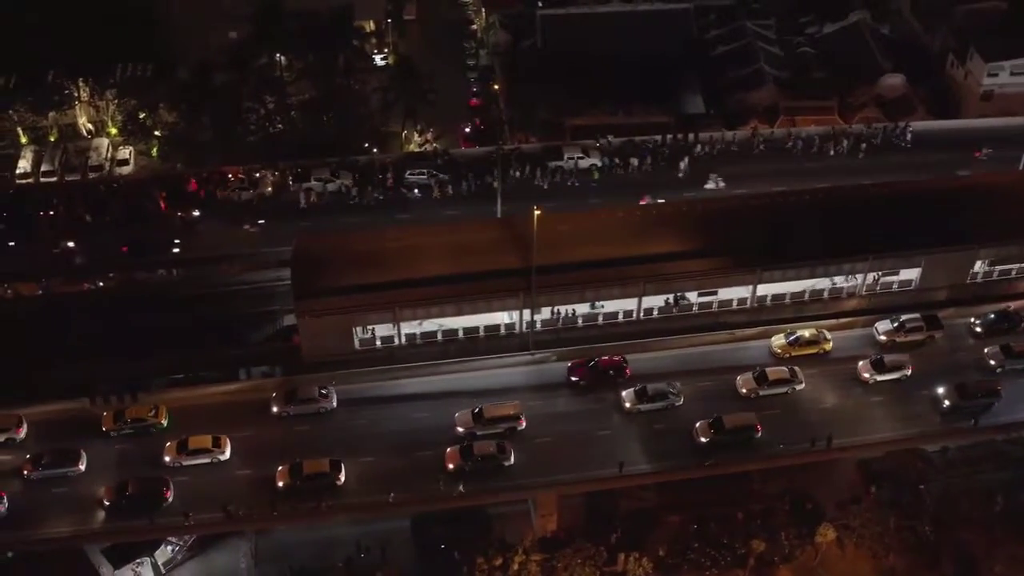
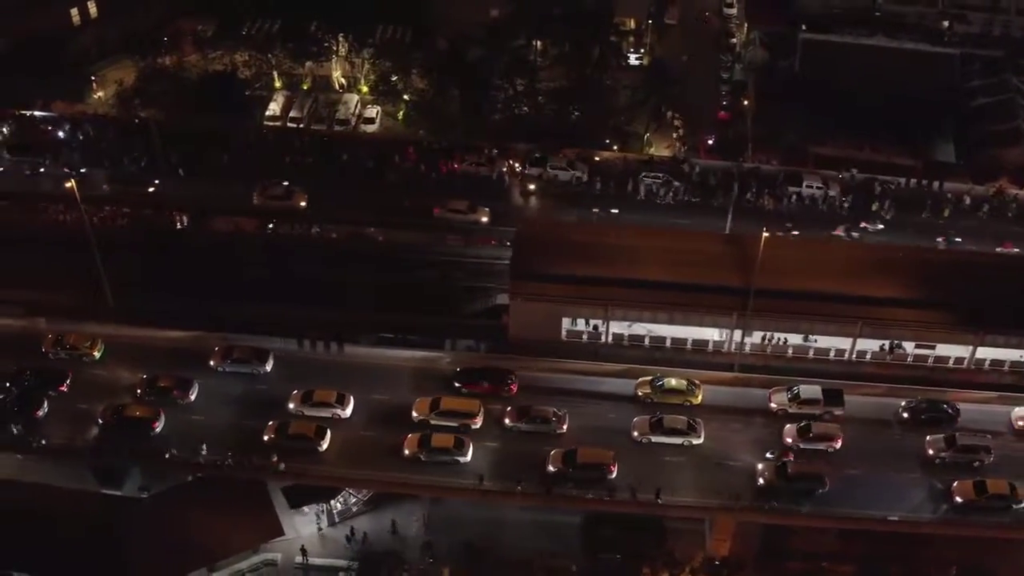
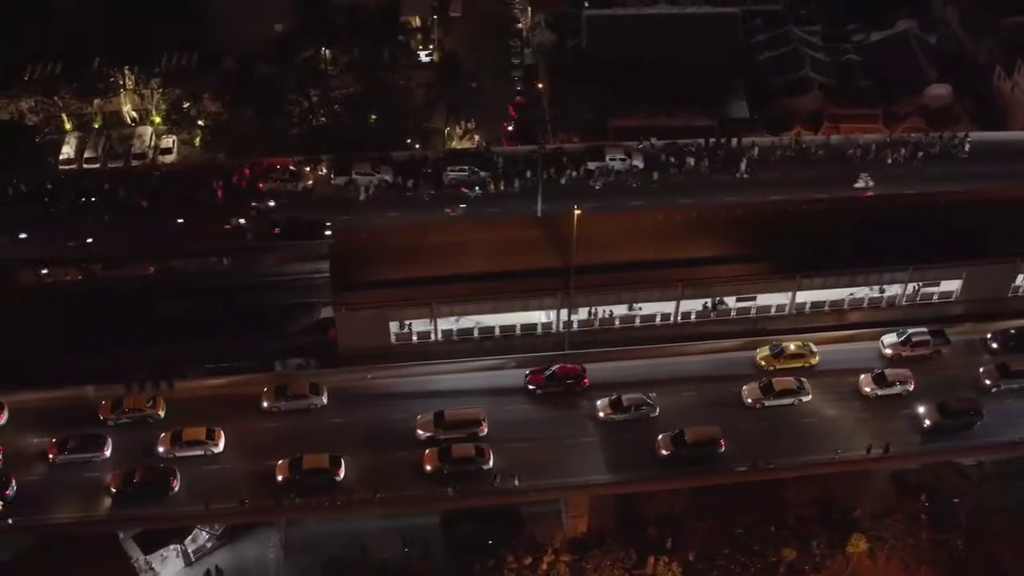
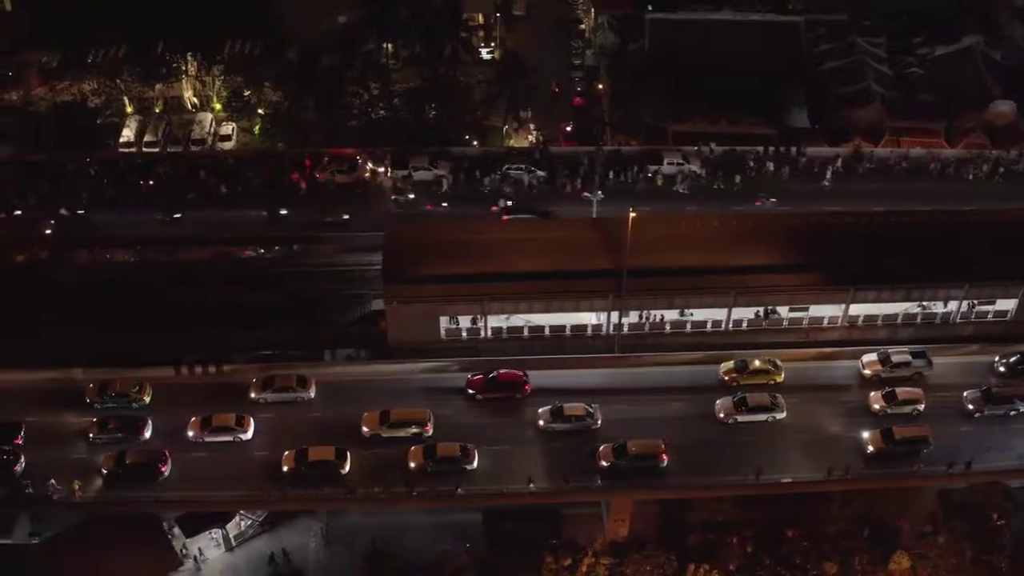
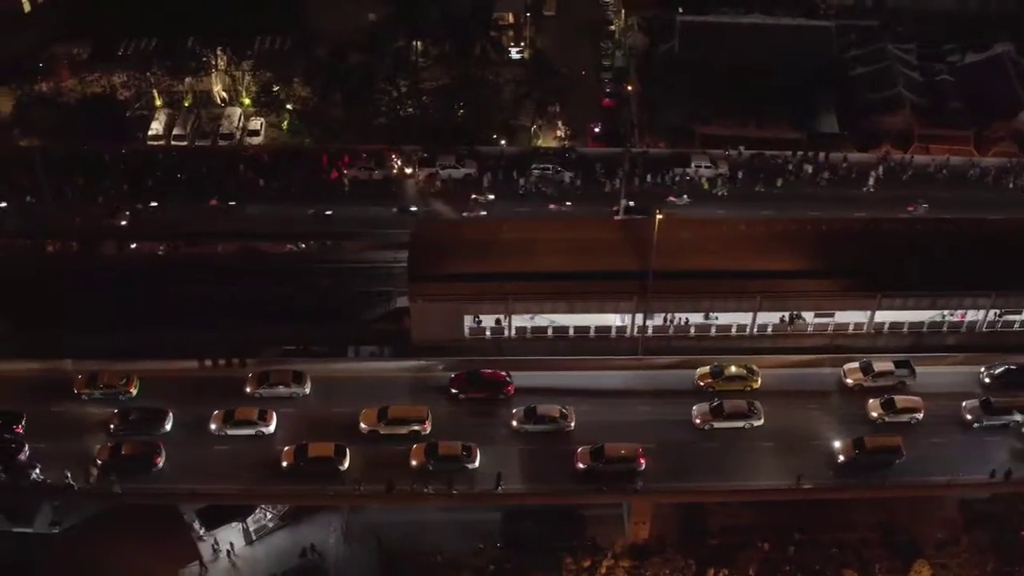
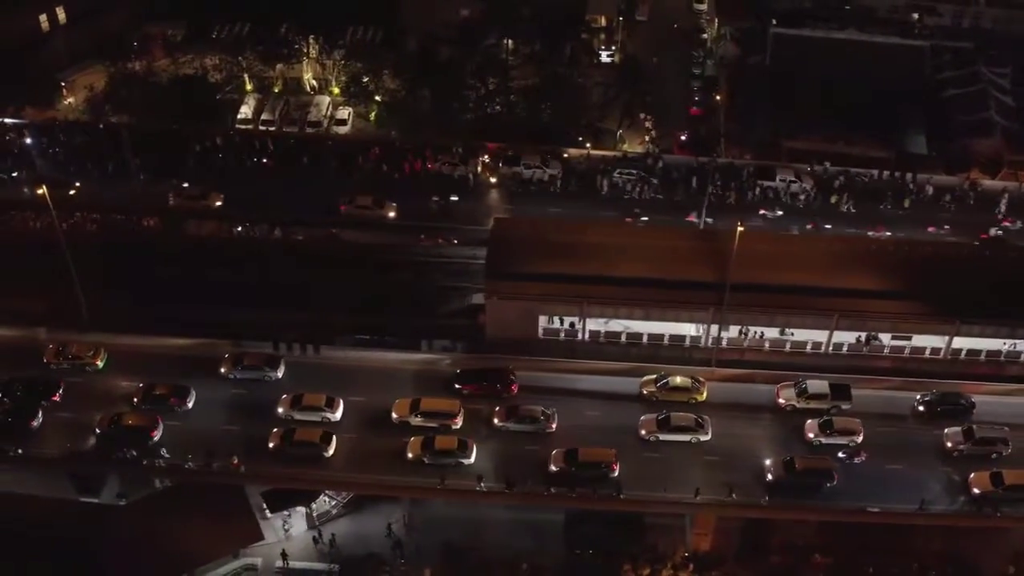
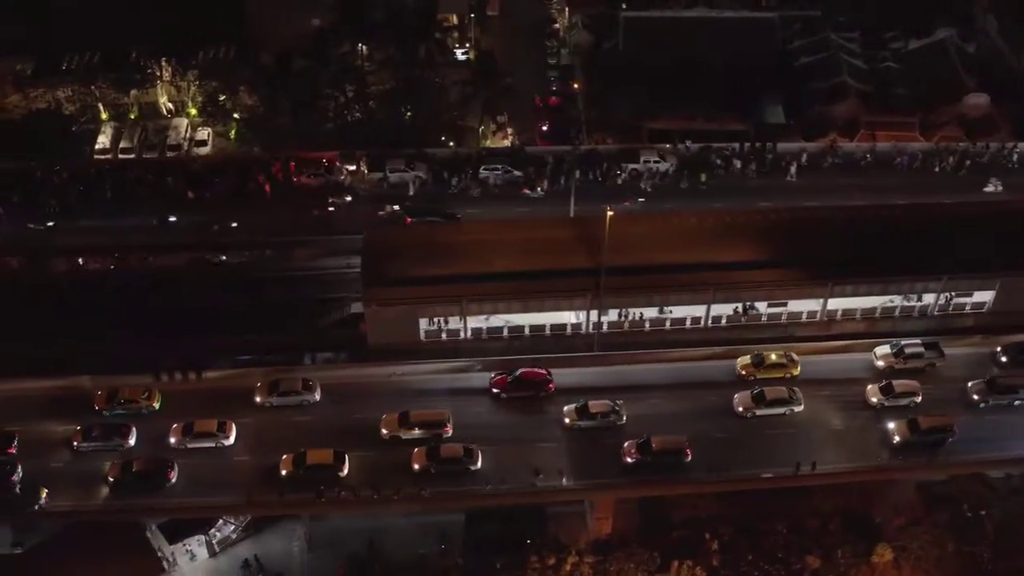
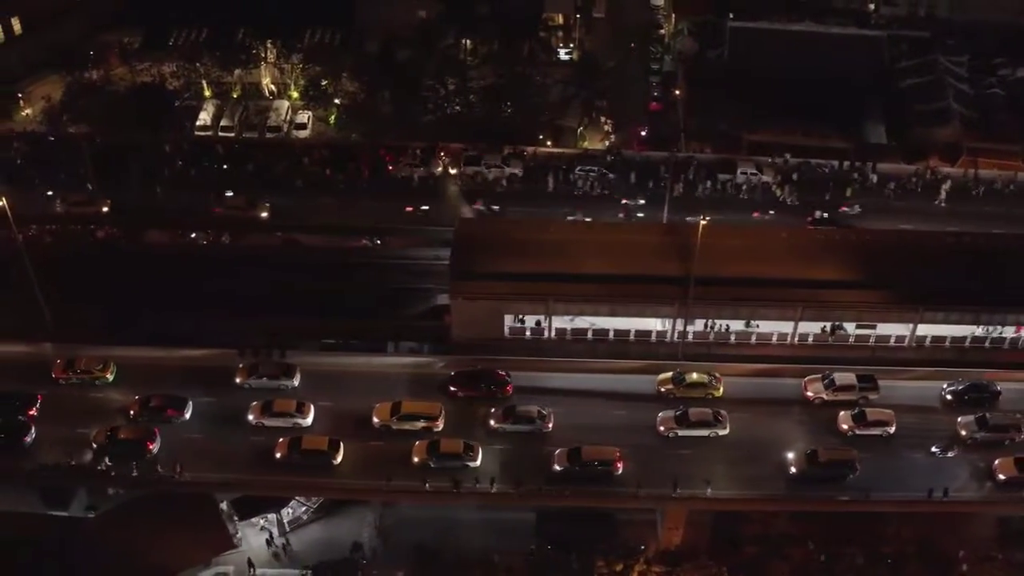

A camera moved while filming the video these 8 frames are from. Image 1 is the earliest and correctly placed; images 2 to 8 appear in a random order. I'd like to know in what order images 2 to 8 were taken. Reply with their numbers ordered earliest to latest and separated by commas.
3, 7, 4, 5, 8, 6, 2
